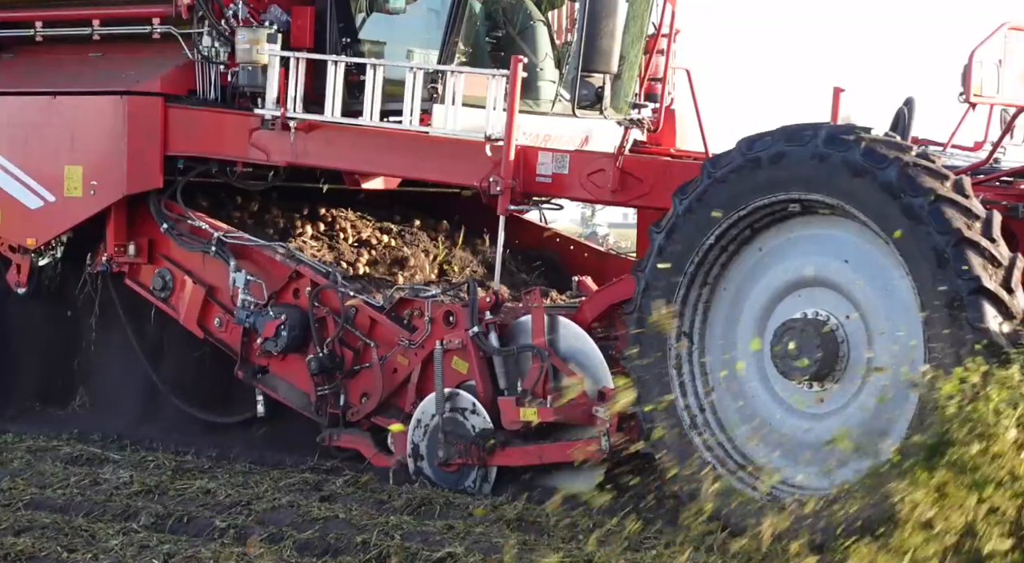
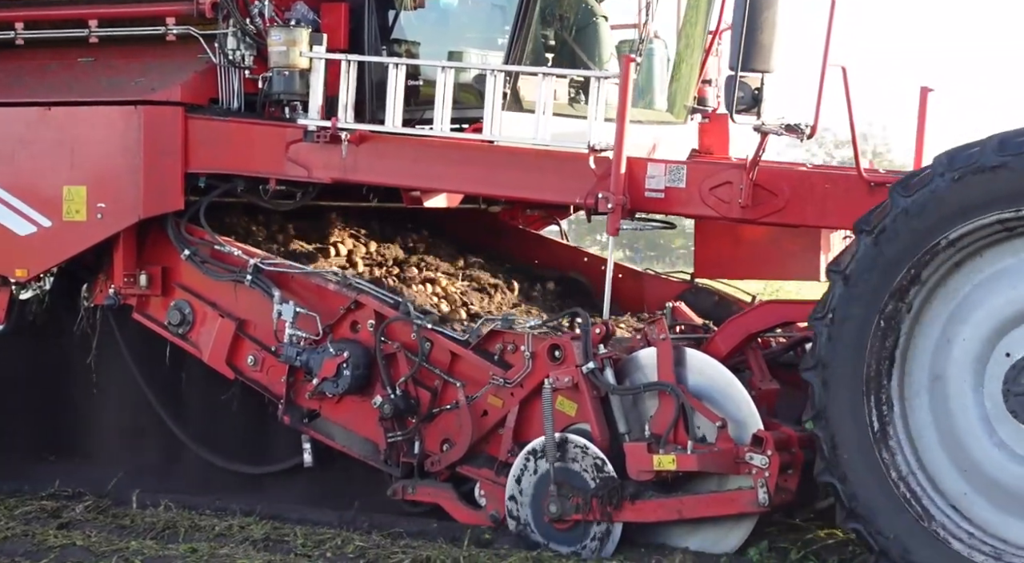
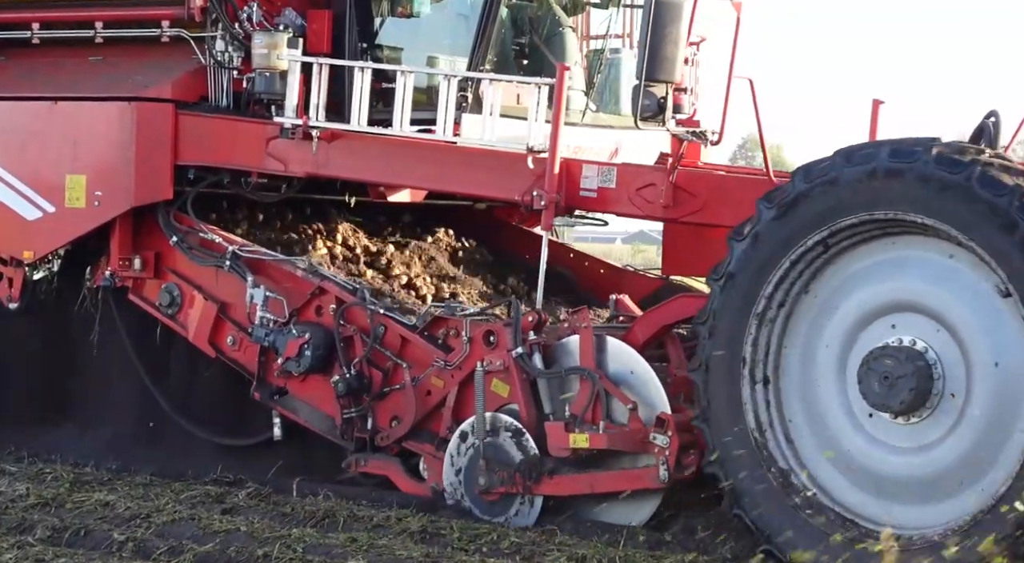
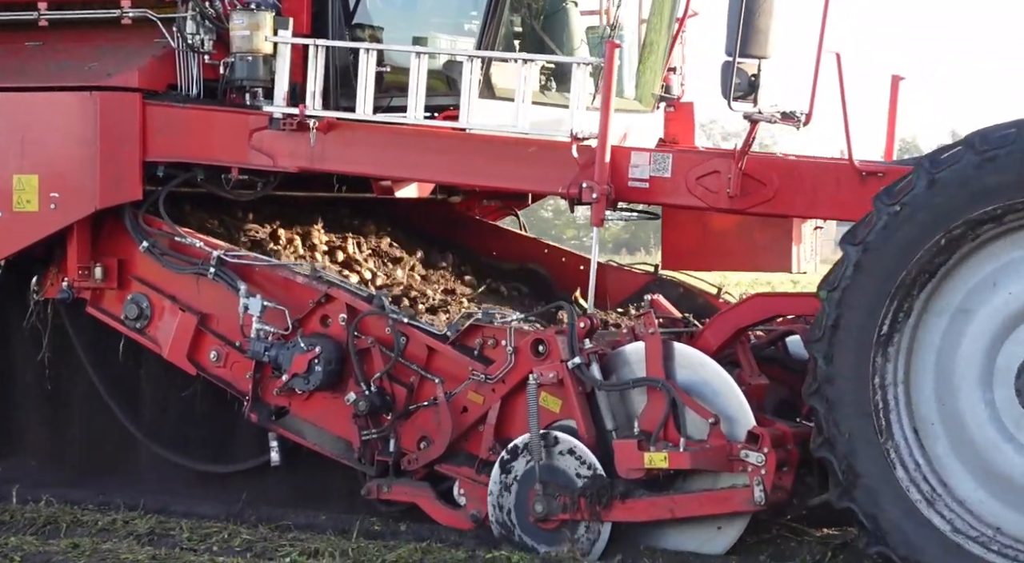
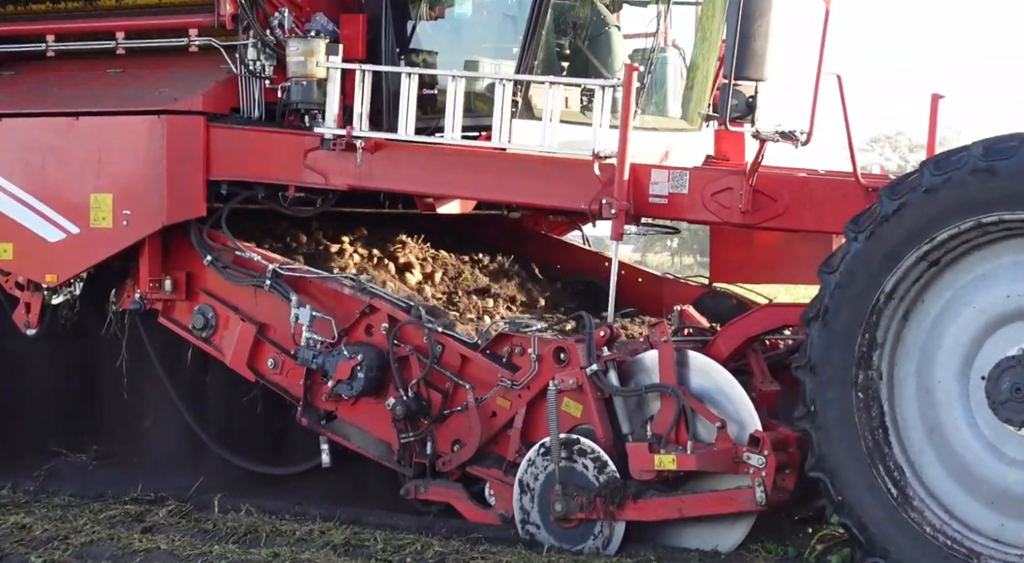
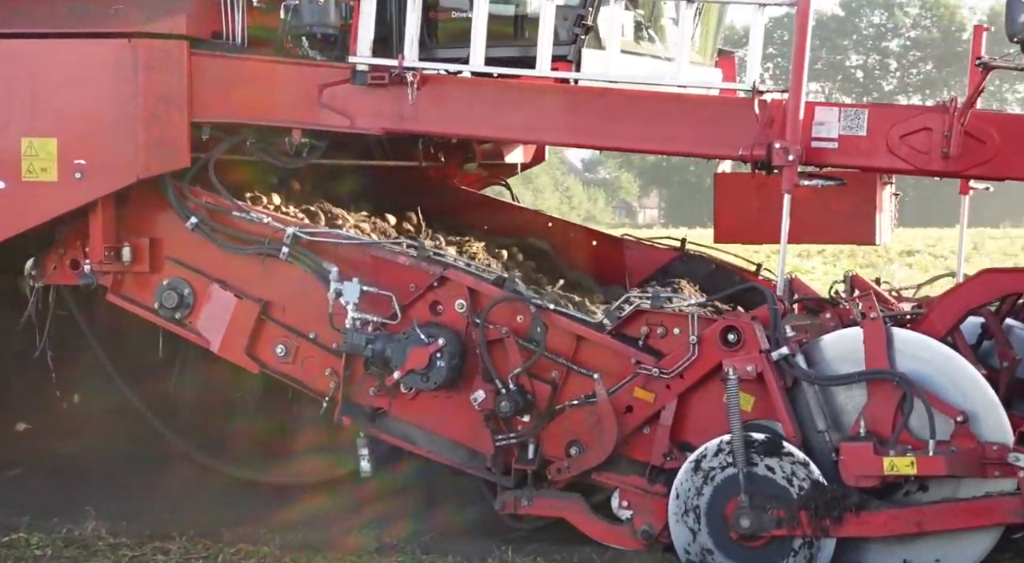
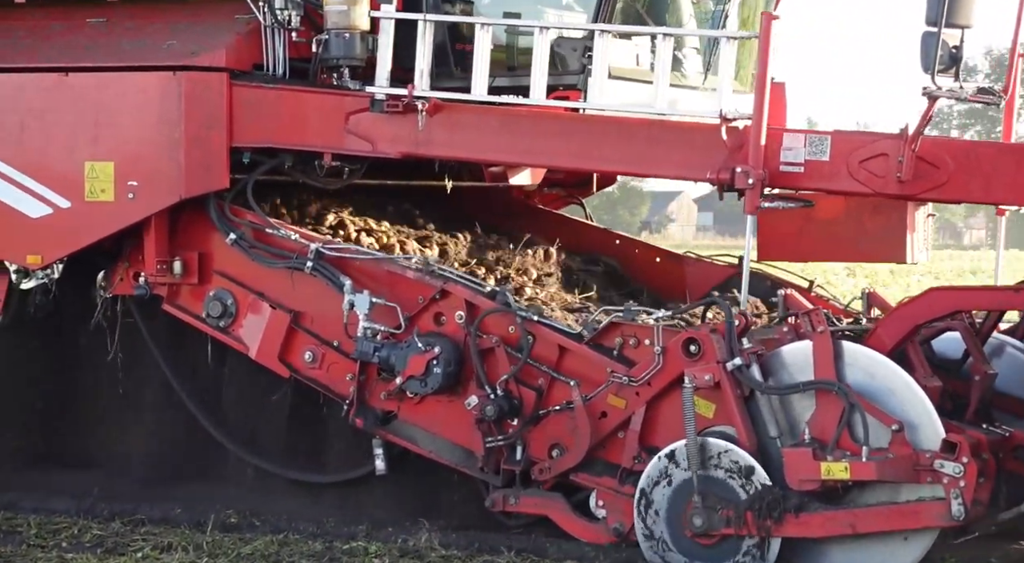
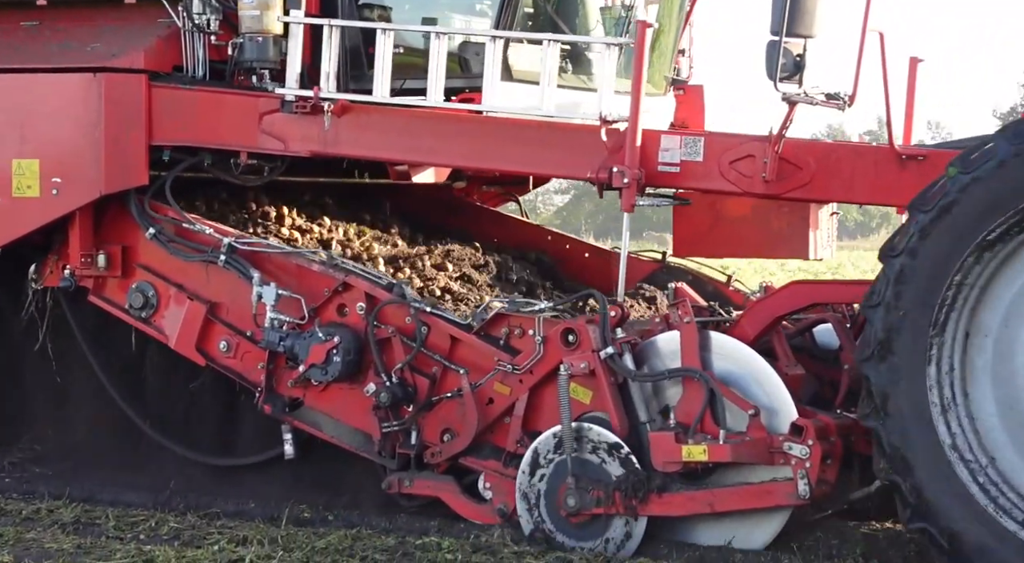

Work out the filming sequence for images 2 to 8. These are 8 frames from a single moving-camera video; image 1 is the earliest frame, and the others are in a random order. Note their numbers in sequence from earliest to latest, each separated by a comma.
3, 5, 2, 4, 8, 7, 6
